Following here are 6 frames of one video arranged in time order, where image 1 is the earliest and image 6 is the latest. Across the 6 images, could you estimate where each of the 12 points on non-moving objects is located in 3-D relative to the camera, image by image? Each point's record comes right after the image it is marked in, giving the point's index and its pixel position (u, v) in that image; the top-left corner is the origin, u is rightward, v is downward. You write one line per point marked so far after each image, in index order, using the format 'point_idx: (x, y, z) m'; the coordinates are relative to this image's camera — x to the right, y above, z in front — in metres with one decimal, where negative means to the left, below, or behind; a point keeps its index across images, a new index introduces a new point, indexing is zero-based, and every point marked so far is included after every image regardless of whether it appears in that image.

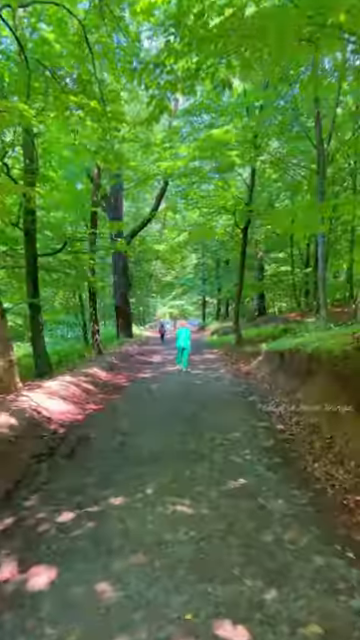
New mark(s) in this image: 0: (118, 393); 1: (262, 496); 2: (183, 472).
0: (-1.2, -1.4, +7.9) m
1: (+0.7, -1.4, +3.4) m
2: (0.0, -1.4, +3.9) m
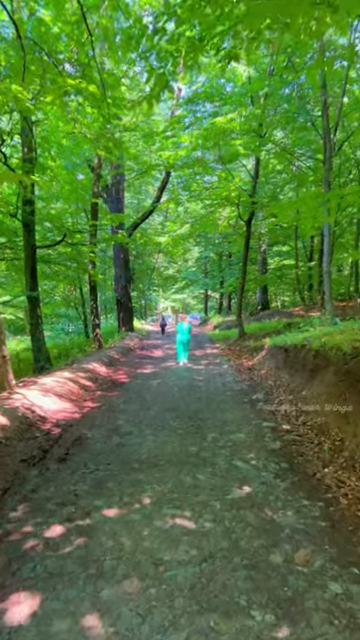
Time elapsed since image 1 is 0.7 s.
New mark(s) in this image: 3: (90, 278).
0: (-1.1, -1.3, +7.7) m
1: (+0.7, -1.4, +3.1) m
2: (0.0, -1.4, +3.7) m
3: (-3.1, +1.4, +14.7) m
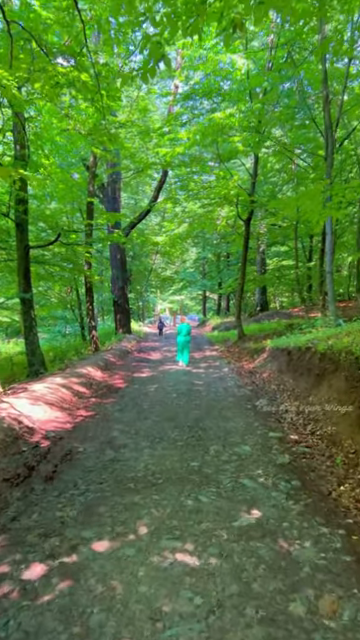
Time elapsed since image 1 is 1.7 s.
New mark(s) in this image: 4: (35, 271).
0: (-1.2, -1.3, +7.3) m
1: (+0.7, -1.4, +2.7) m
2: (0.0, -1.4, +3.3) m
3: (-3.1, +1.4, +14.3) m
4: (-4.5, +1.6, +13.4) m
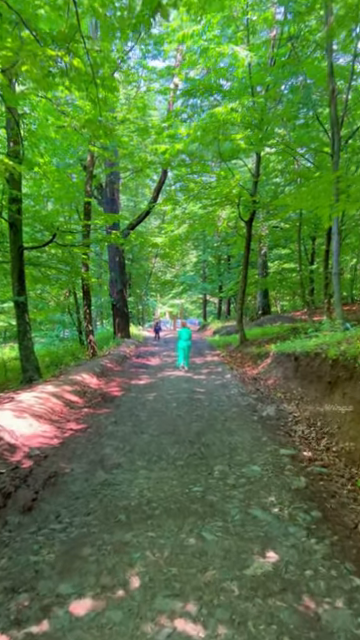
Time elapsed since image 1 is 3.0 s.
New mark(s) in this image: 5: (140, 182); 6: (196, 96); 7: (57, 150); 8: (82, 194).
0: (-1.2, -1.4, +6.7) m
1: (+0.7, -1.4, +2.2) m
2: (0.0, -1.4, +2.7) m
3: (-3.1, +1.2, +13.7) m
4: (-4.5, +1.5, +12.9) m
5: (-1.9, +6.4, +19.7) m
6: (+0.5, +6.7, +12.8) m
7: (-3.7, +5.1, +12.8) m
8: (-3.2, +4.1, +13.7) m
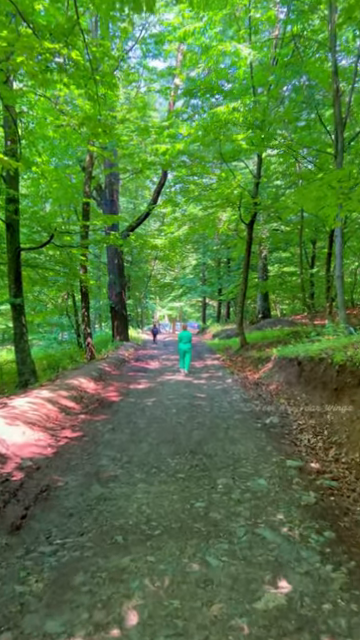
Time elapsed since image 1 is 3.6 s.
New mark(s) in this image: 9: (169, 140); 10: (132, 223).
0: (-1.2, -1.4, +6.5) m
1: (+0.7, -1.4, +2.0) m
2: (+0.1, -1.4, +2.5) m
3: (-3.1, +1.2, +13.5) m
4: (-4.5, +1.4, +12.6) m
5: (-1.9, +6.3, +19.5) m
6: (+0.5, +6.6, +12.6) m
7: (-3.7, +5.1, +12.6) m
8: (-3.2, +4.0, +13.5) m
9: (-0.3, +5.5, +13.0) m
10: (-1.8, +3.7, +16.4) m
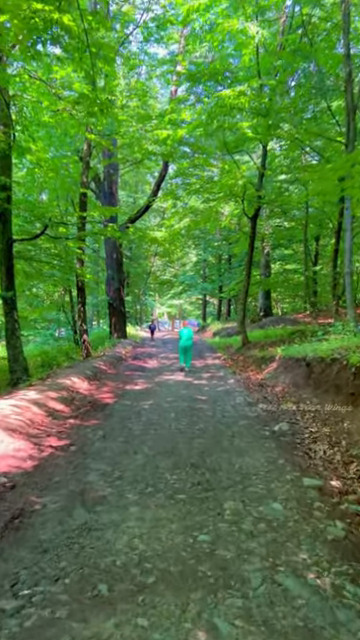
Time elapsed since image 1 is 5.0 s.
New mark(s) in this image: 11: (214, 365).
0: (-1.2, -1.3, +5.9) m
1: (+0.7, -1.4, +1.4) m
2: (+0.1, -1.4, +1.9) m
3: (-3.1, +1.3, +12.9) m
4: (-4.5, +1.5, +12.0) m
5: (-1.8, +6.5, +18.9) m
6: (+0.6, +6.7, +11.9) m
7: (-3.6, +5.2, +12.0) m
8: (-3.1, +4.1, +12.9) m
9: (-0.3, +5.6, +12.4) m
10: (-1.8, +3.9, +15.8) m
11: (+1.0, -1.3, +12.4) m
